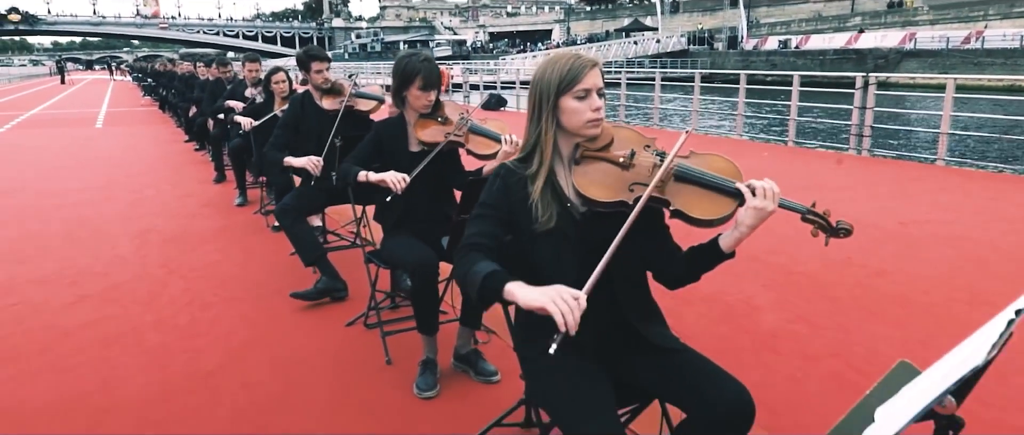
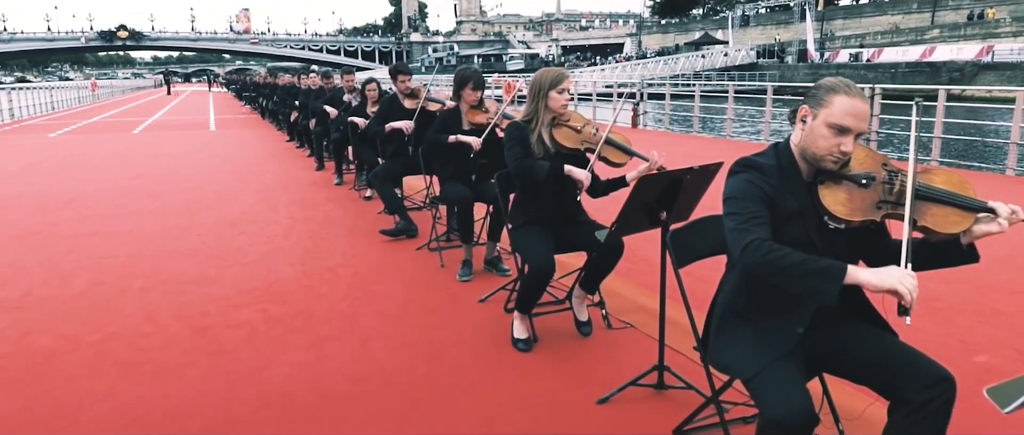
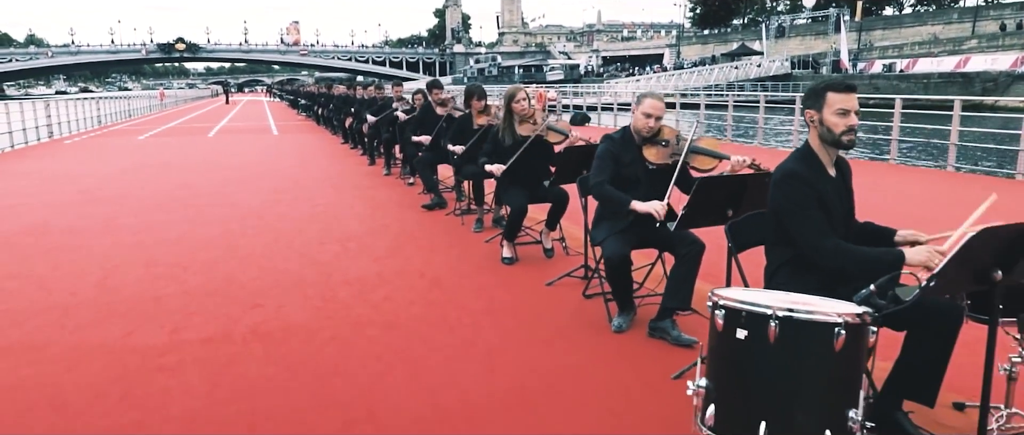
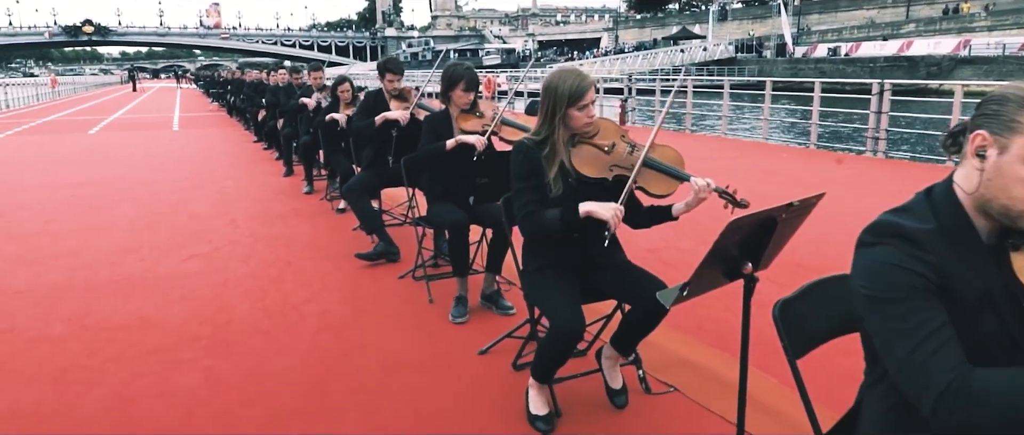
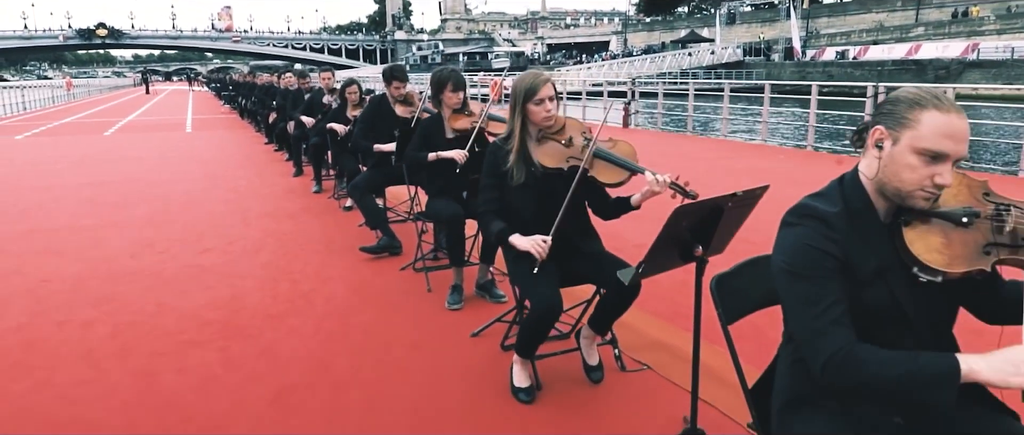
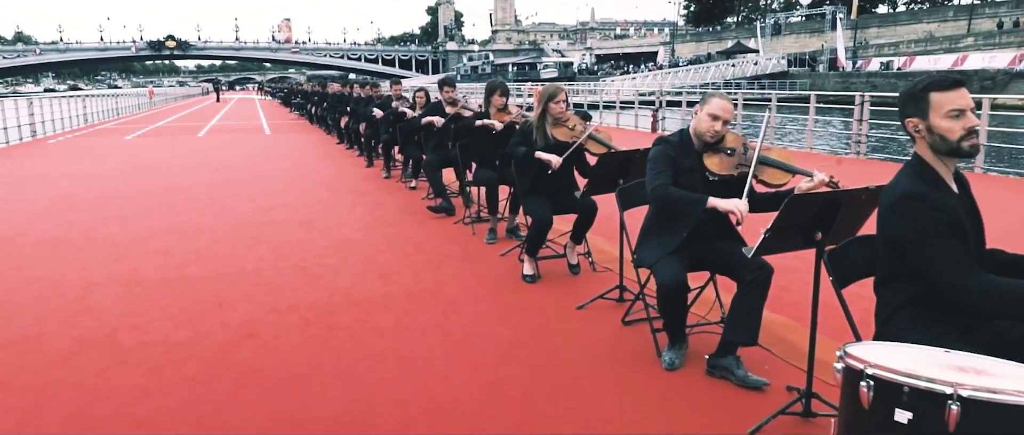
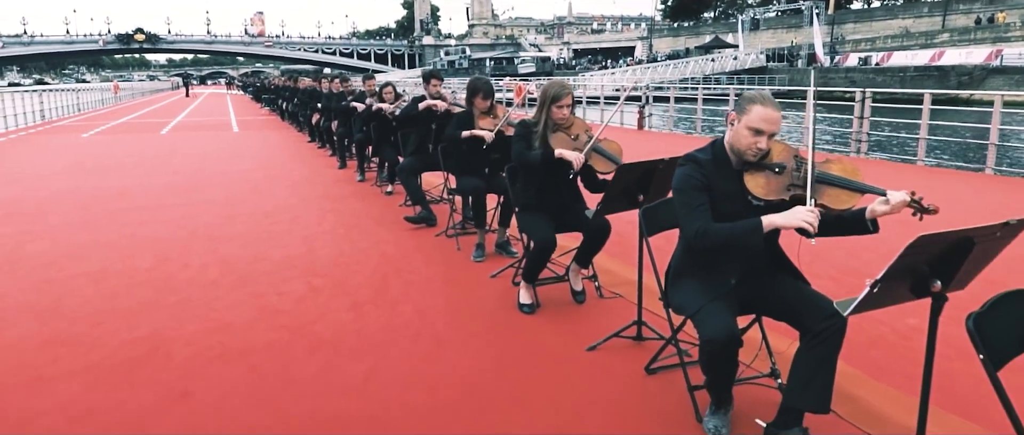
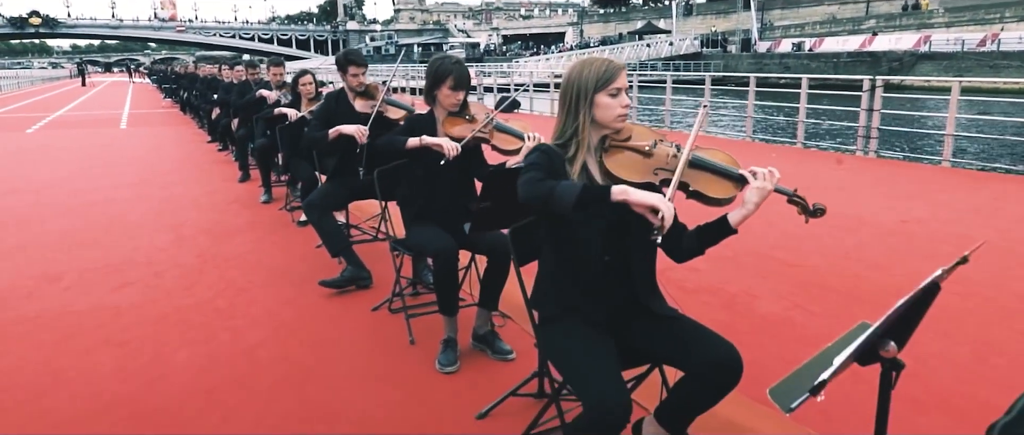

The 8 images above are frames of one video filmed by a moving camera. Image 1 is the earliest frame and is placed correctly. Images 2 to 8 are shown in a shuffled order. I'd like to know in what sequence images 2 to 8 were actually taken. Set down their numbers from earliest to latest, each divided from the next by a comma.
8, 4, 5, 2, 7, 6, 3
